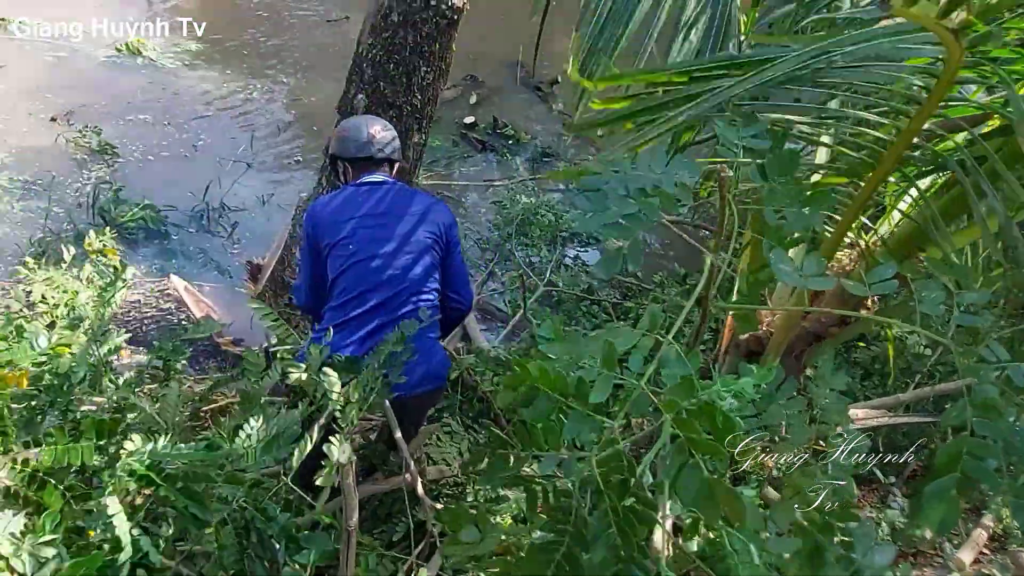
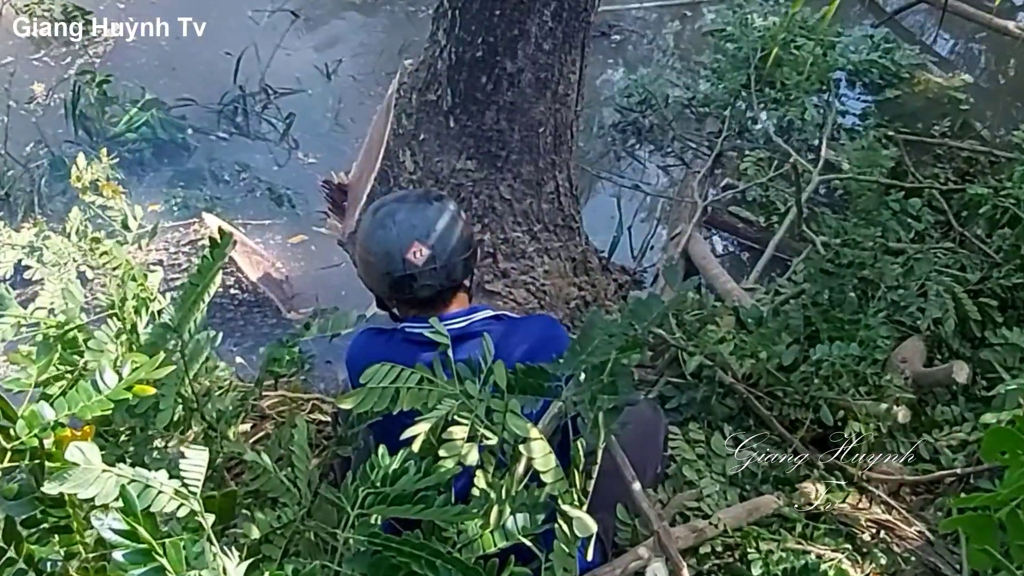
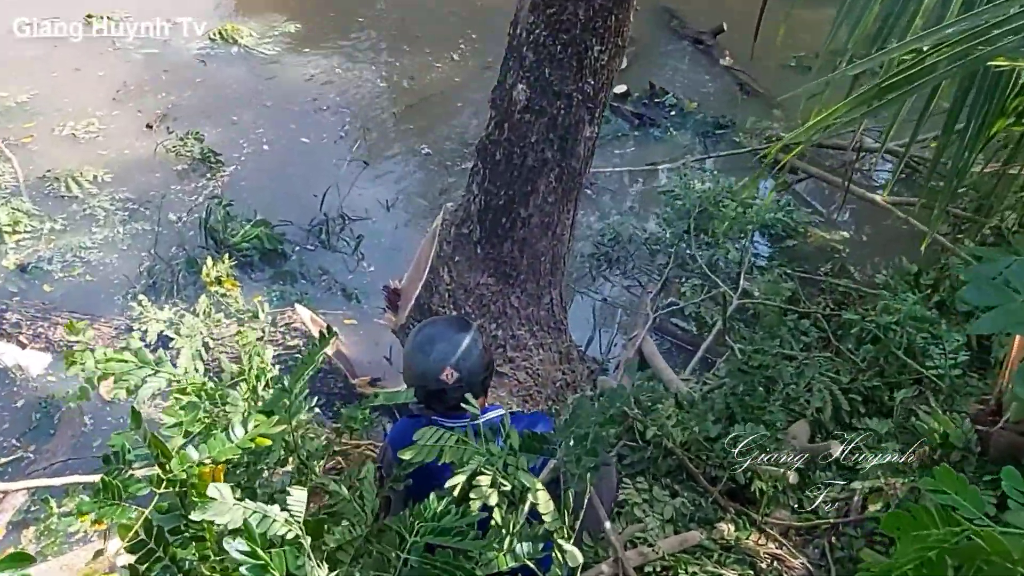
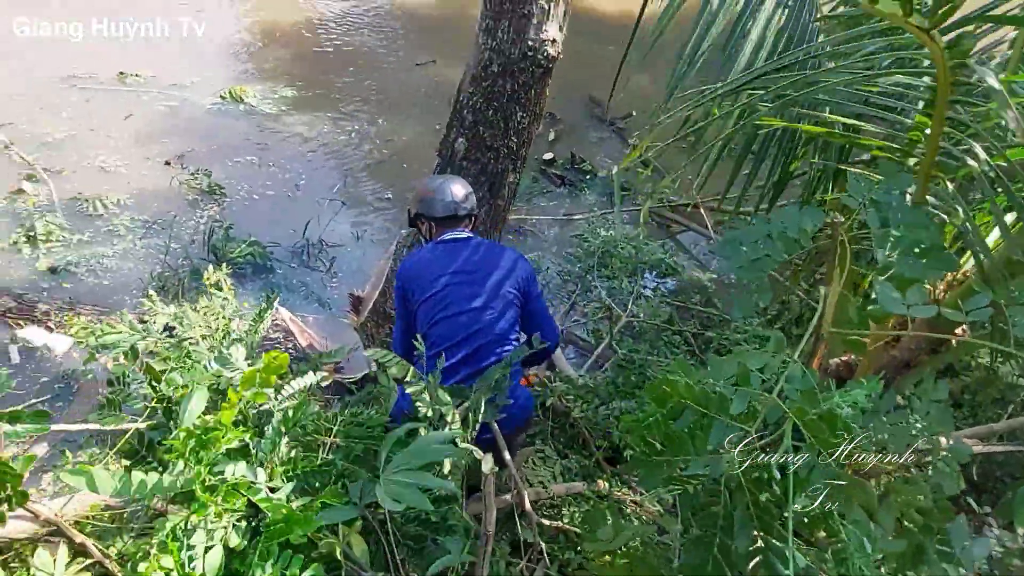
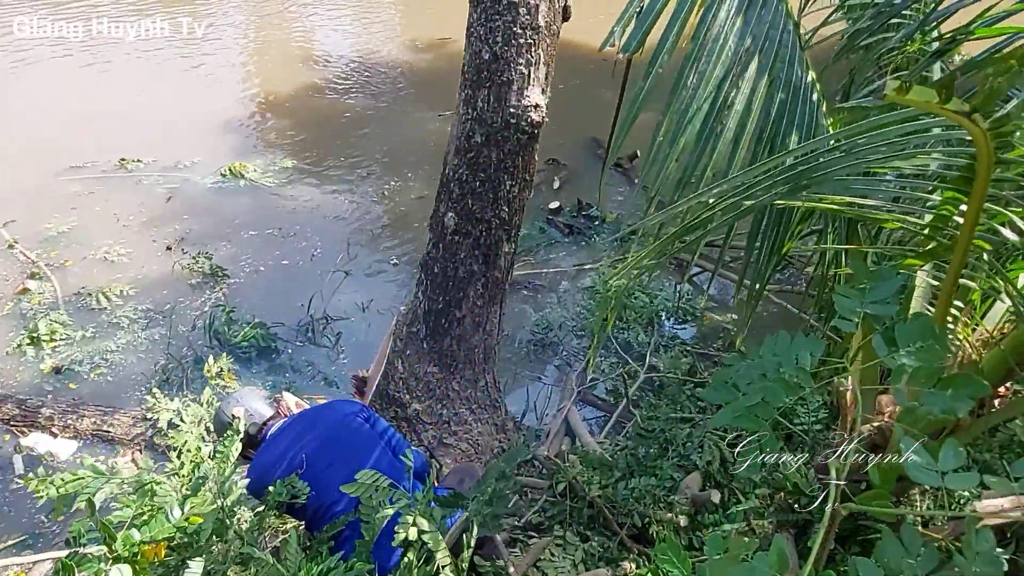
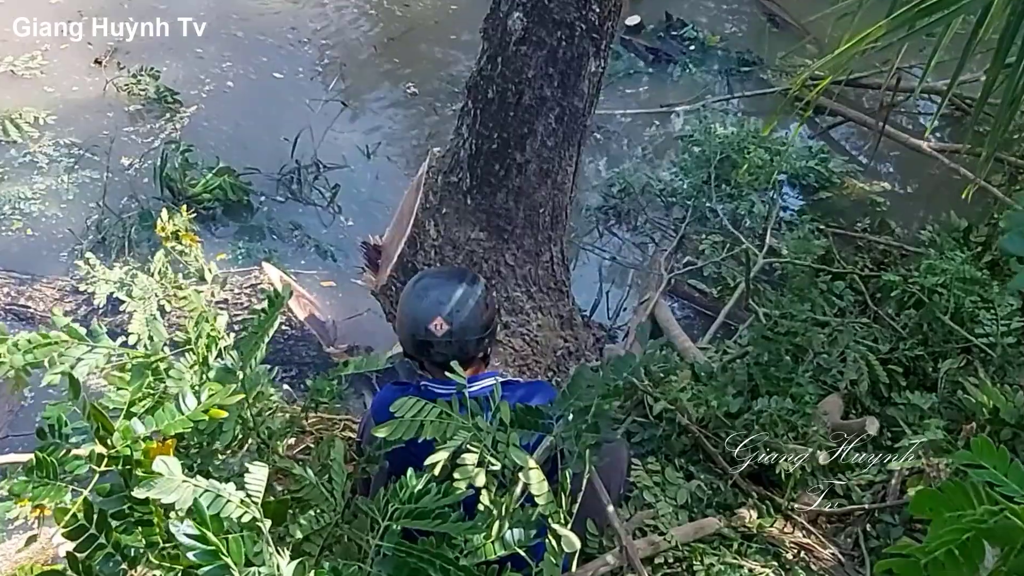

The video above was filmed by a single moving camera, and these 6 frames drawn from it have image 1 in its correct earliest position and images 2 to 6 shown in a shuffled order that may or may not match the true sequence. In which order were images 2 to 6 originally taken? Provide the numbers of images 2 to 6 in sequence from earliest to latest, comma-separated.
4, 5, 3, 6, 2
